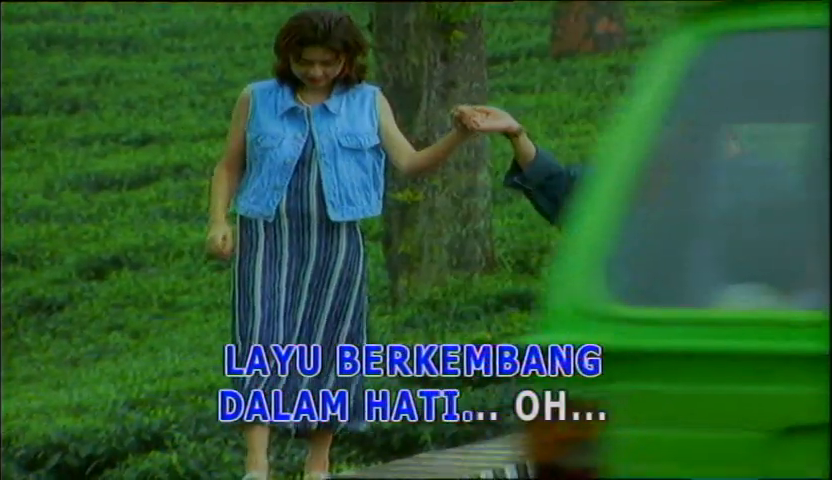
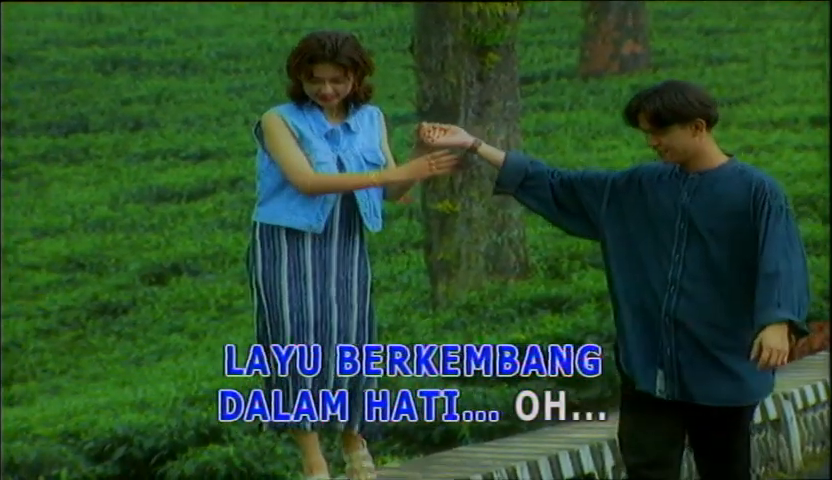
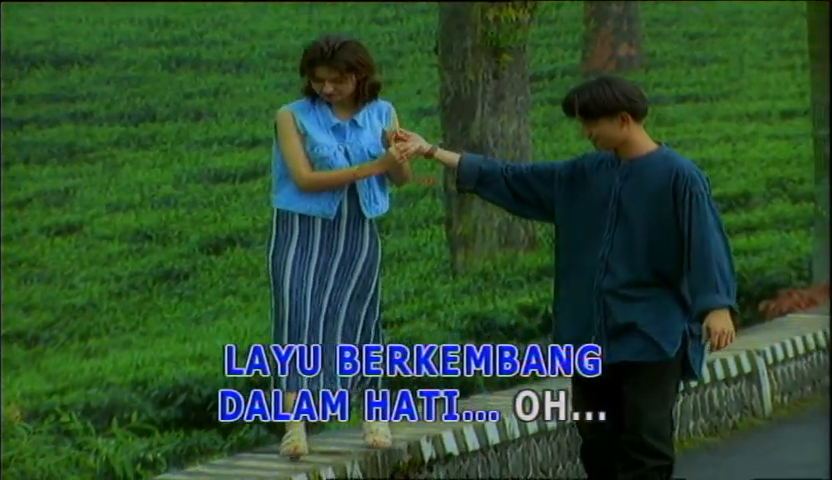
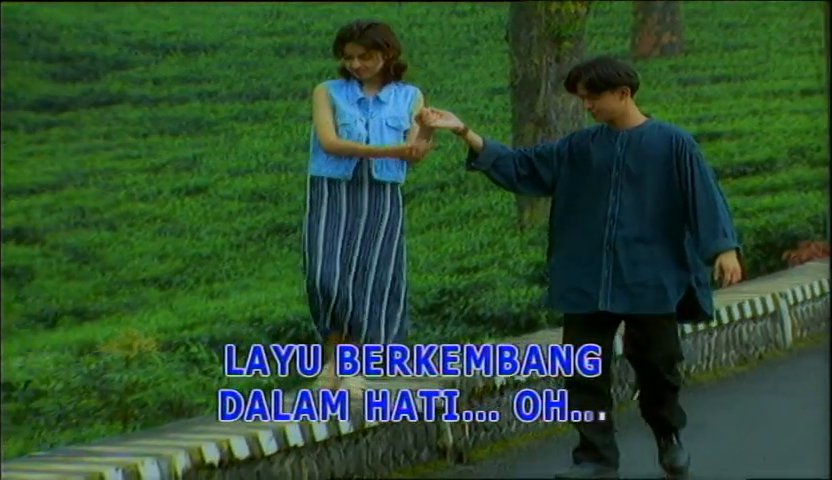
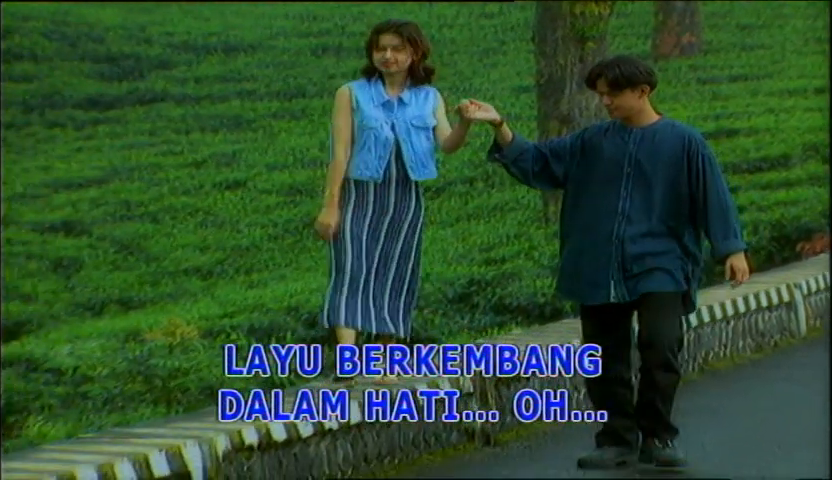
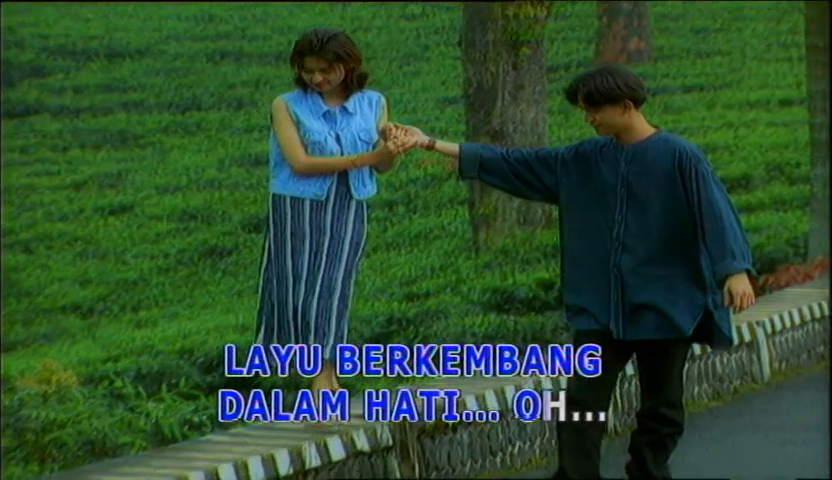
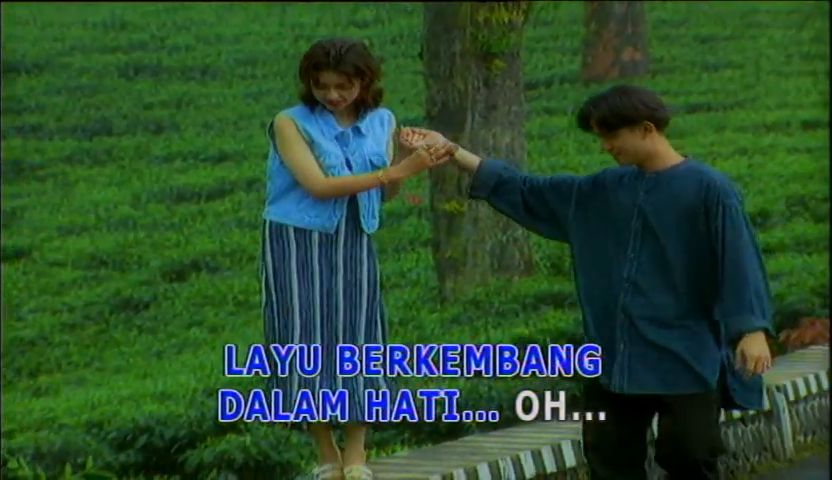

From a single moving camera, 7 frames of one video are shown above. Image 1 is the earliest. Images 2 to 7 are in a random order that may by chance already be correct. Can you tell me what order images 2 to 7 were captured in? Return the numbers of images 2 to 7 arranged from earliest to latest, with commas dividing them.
2, 7, 3, 6, 4, 5
